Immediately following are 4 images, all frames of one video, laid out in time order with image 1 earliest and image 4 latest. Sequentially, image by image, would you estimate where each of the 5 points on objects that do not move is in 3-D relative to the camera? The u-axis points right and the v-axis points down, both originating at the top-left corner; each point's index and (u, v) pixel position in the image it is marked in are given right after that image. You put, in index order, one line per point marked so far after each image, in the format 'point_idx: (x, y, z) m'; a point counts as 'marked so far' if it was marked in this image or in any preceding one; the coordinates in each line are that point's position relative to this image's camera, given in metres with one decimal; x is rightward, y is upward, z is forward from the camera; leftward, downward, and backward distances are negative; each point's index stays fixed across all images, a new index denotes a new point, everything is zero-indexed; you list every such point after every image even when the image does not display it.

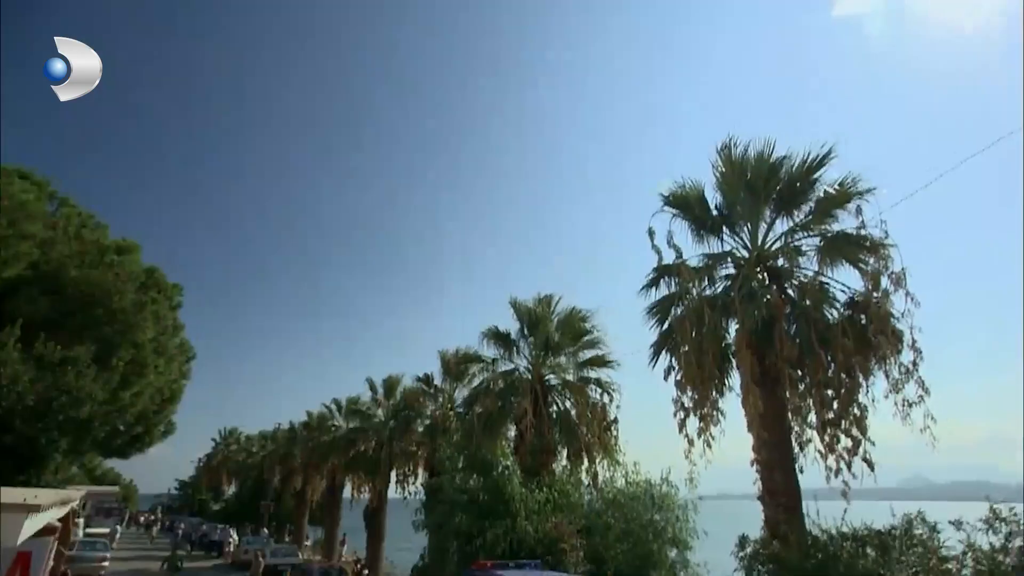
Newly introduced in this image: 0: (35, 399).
0: (-13.2, -2.7, +15.1) m
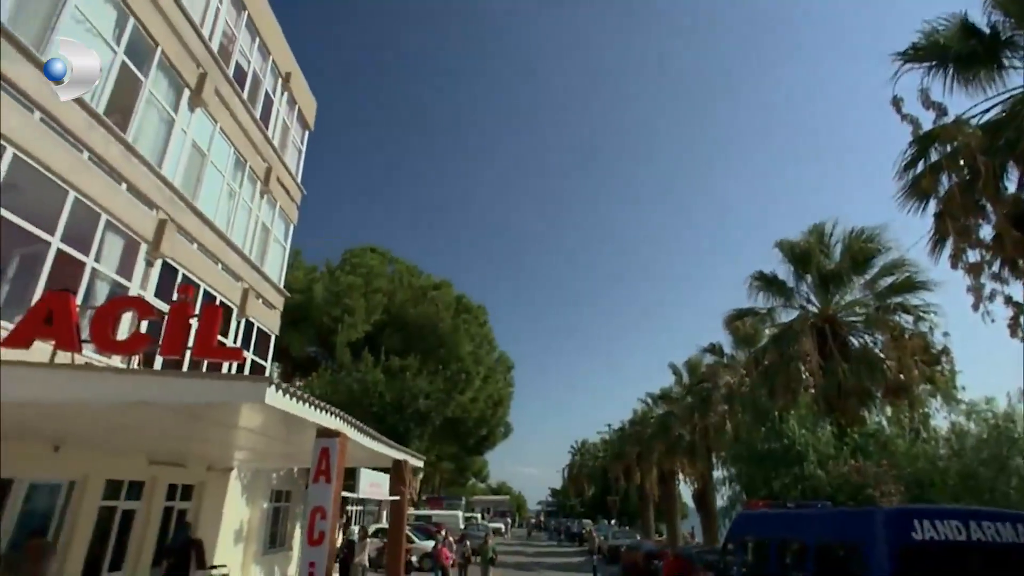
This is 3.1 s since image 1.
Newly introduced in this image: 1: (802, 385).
0: (-4.3, -4.0, +20.6) m
1: (+7.3, -2.5, +14.4) m
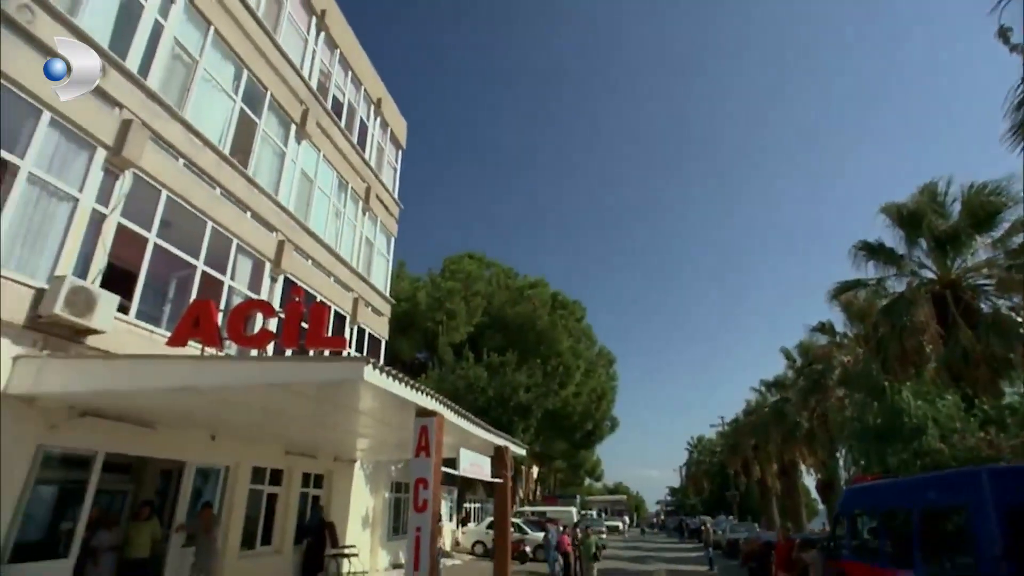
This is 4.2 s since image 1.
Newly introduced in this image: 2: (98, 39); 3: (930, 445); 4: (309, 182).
0: (-0.6, -4.1, +21.5) m
1: (+9.6, -1.7, +13.3) m
2: (-6.6, +4.0, +9.0) m
3: (+10.0, -3.8, +12.7) m
4: (-5.3, +2.8, +14.8) m
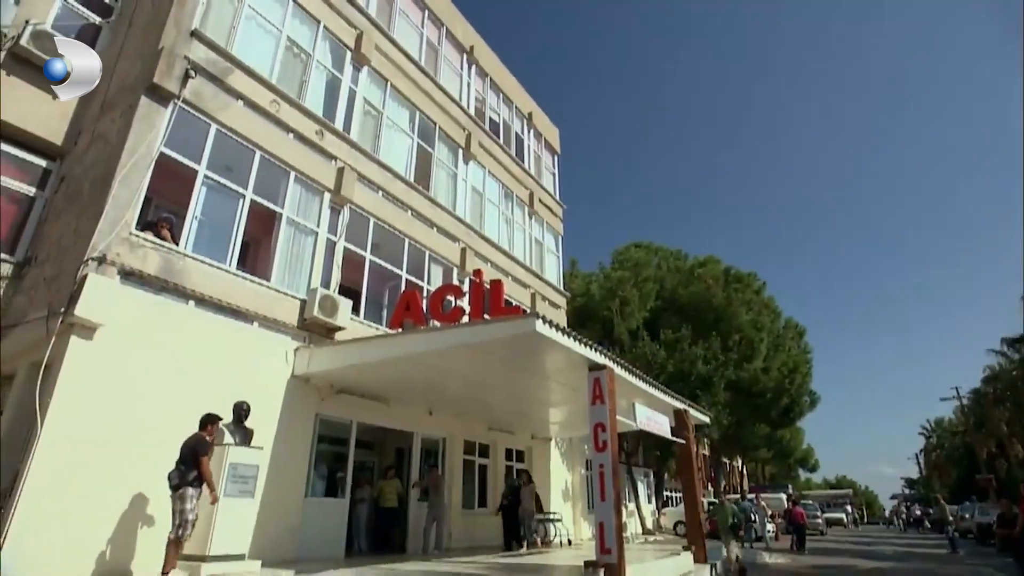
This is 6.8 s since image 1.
0: (+6.4, -3.3, +21.6) m
1: (+13.2, +0.3, +10.9) m
2: (-4.1, +3.7, +11.9) m
3: (+13.6, -1.8, +10.1) m
4: (-1.0, +2.8, +17.0) m
